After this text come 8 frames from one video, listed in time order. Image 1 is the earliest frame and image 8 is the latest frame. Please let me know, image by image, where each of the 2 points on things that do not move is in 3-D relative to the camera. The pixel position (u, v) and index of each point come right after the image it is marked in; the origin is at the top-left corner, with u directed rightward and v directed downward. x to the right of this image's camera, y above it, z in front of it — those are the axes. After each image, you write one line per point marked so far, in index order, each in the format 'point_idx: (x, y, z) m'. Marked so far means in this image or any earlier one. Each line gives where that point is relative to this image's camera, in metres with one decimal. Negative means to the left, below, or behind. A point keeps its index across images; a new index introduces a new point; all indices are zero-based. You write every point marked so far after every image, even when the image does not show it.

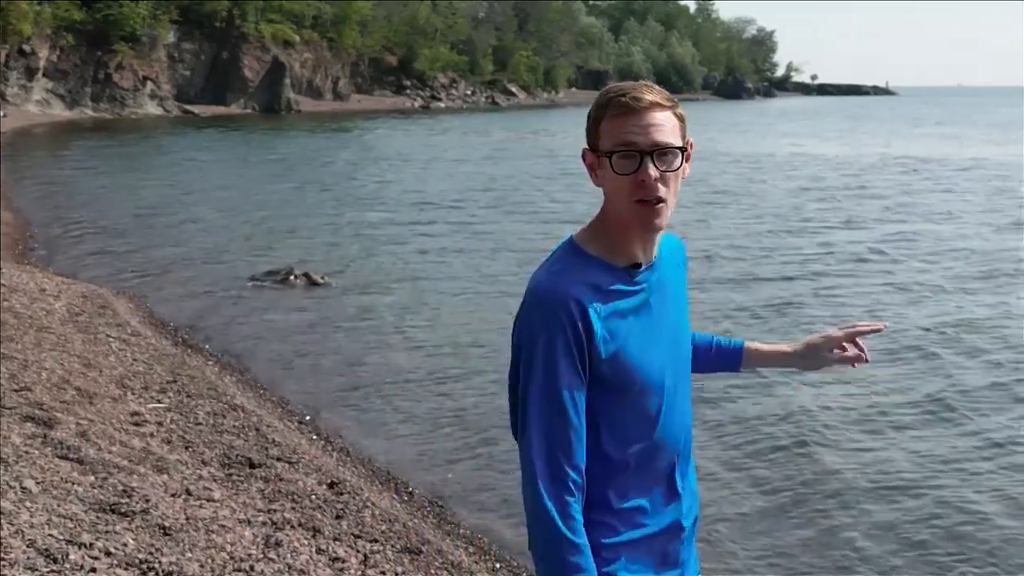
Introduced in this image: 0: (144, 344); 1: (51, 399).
0: (-2.8, -0.4, +9.3) m
1: (-2.5, -0.6, +6.8) m
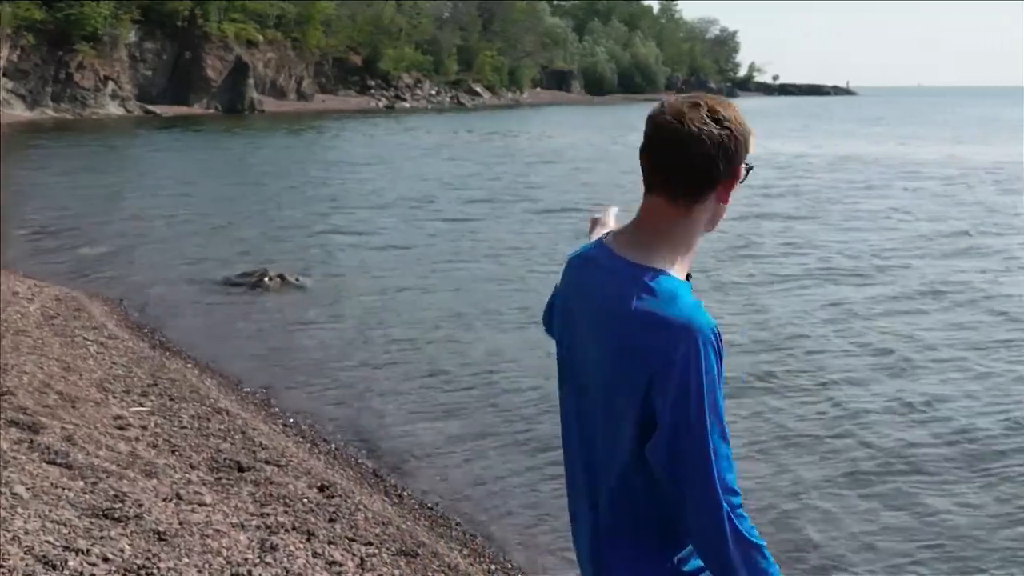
0: (-2.9, -0.4, +9.2) m
1: (-2.6, -0.6, +6.7) m
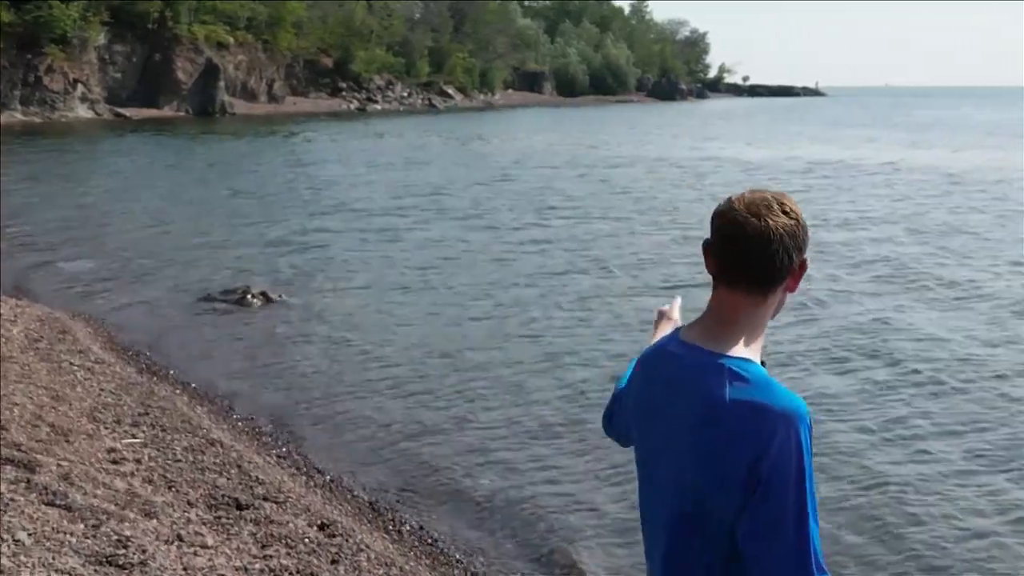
0: (-3.0, -0.6, +9.2) m
1: (-2.6, -0.8, +6.7) m
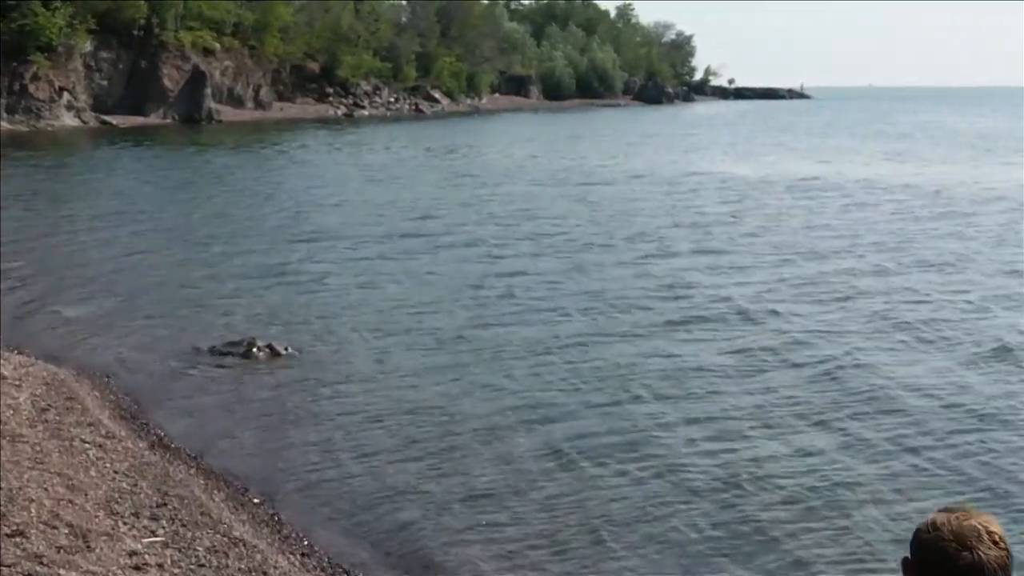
0: (-2.9, -1.2, +9.0) m
1: (-2.4, -1.4, +6.5) m
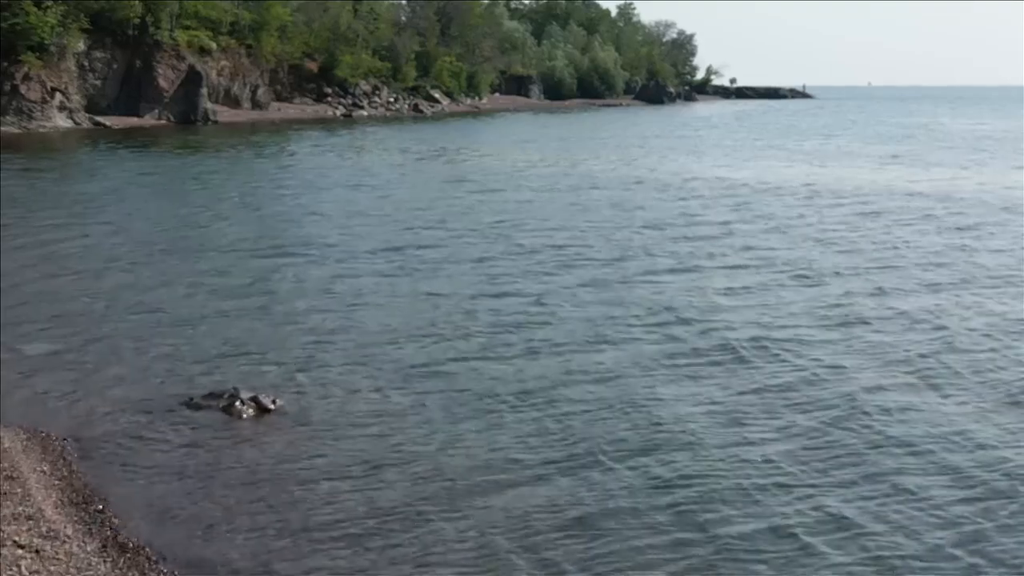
0: (-2.7, -1.6, +7.3) m
1: (-2.2, -1.8, +4.8) m
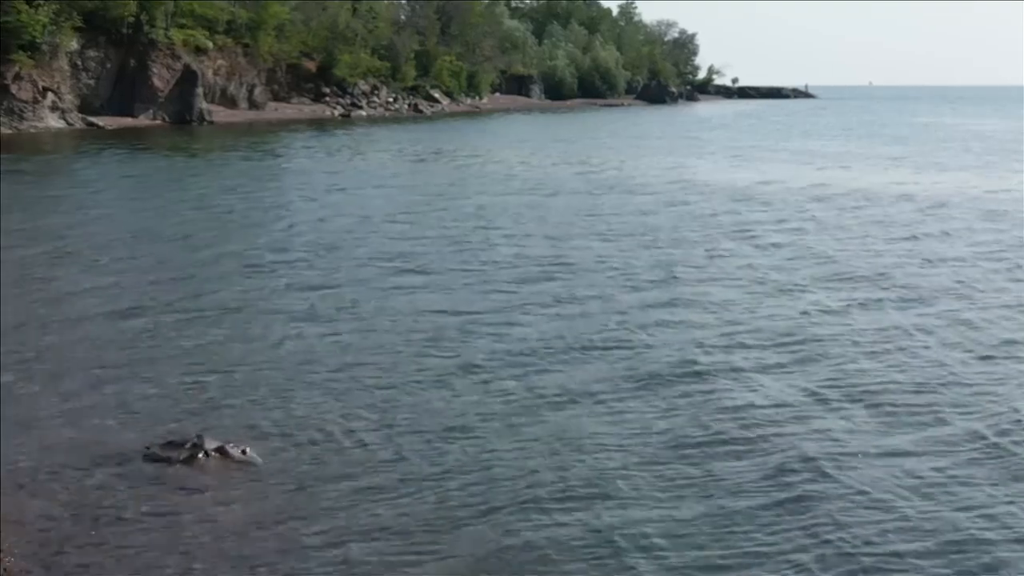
0: (-2.6, -1.8, +5.7) m
1: (-2.2, -2.0, +3.2) m
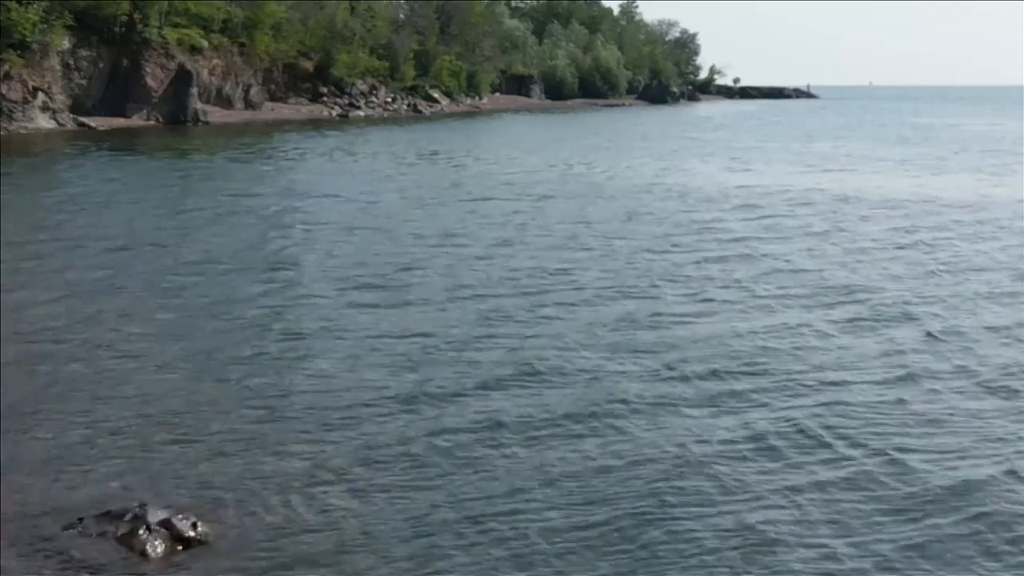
0: (-2.6, -2.1, +4.2) m
1: (-2.1, -2.3, +1.6) m
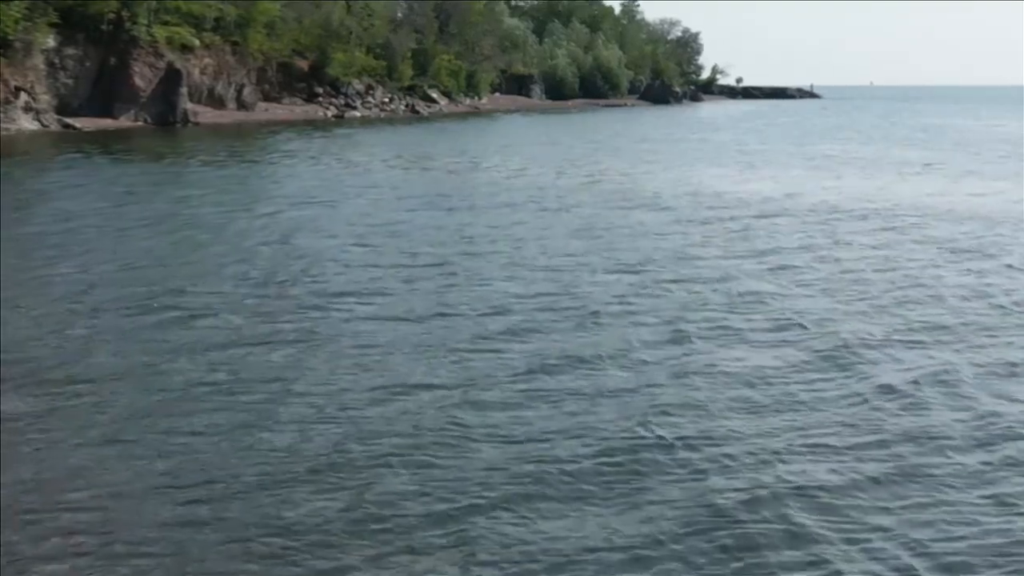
0: (-2.5, -2.6, +1.5) m
1: (-2.1, -2.8, -1.0) m
